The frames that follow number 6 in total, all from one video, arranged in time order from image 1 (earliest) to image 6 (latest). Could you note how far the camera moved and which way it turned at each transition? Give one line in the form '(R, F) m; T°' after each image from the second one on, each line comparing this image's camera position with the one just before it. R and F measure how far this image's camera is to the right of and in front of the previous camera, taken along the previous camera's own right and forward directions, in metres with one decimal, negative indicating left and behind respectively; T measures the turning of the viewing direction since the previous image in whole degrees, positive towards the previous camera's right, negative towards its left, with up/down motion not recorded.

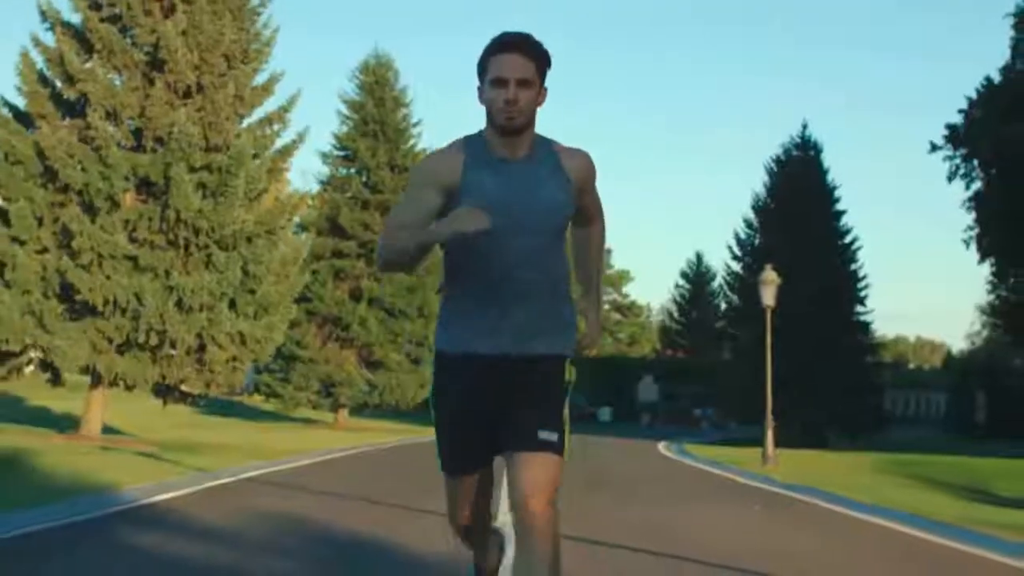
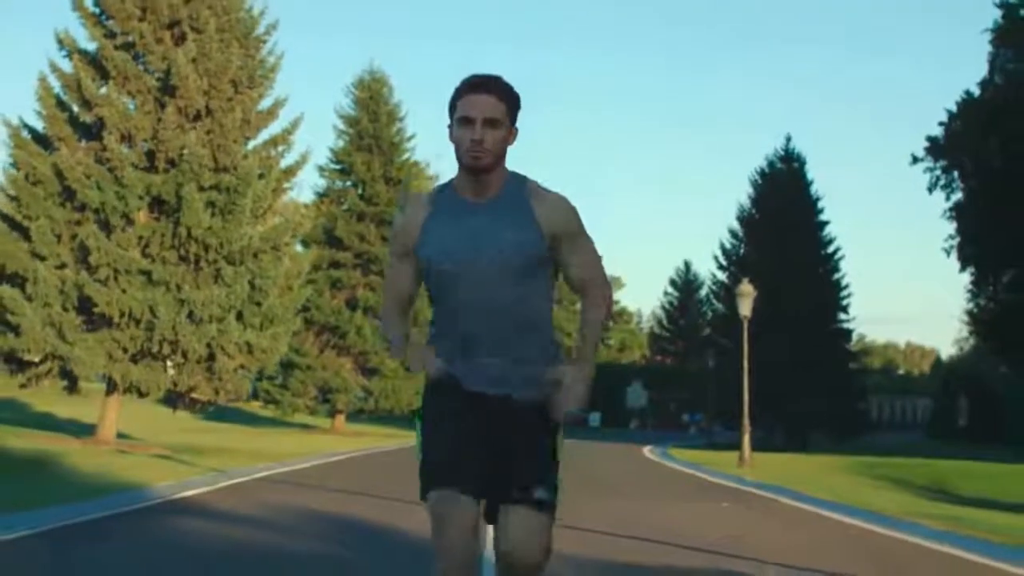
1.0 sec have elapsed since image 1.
(0.0, -1.5) m; 0°
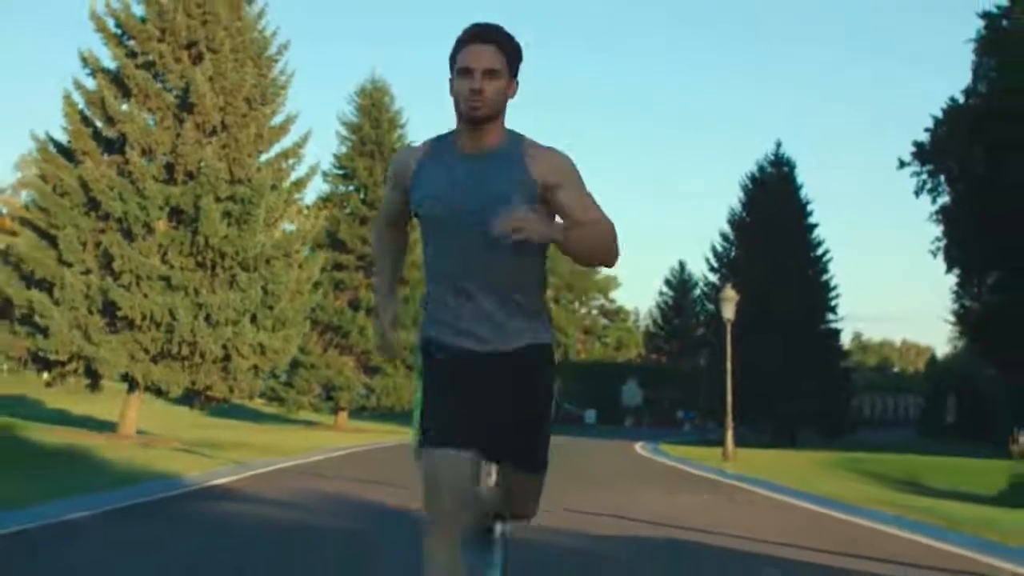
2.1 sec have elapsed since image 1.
(0.0, -1.7) m; 0°
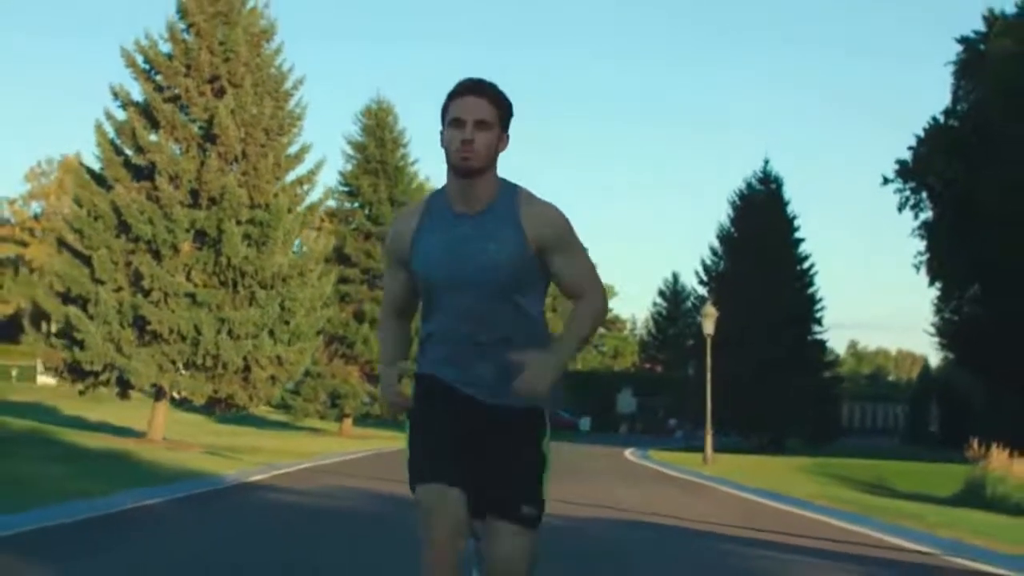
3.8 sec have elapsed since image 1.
(0.0, -2.3) m; 0°
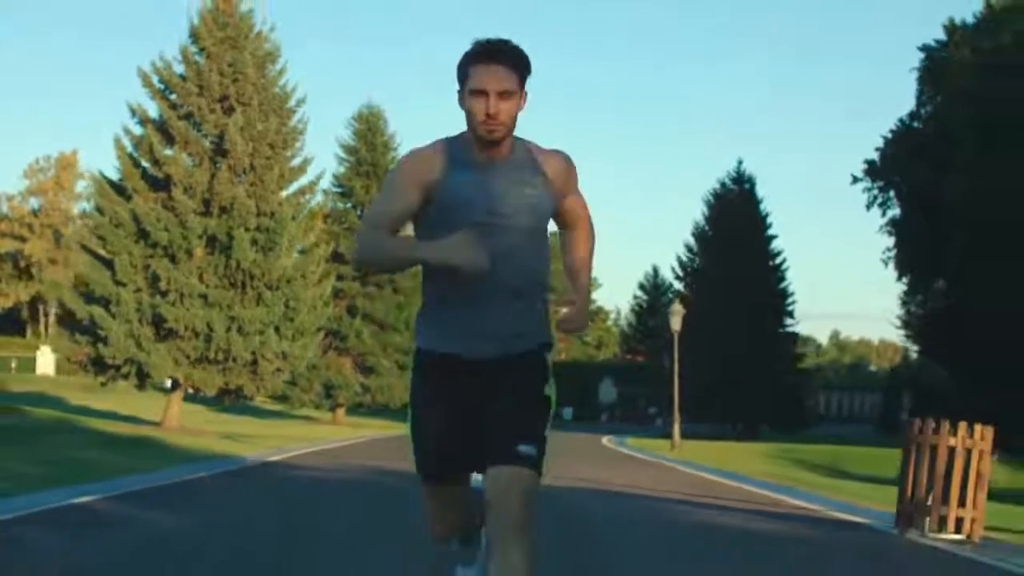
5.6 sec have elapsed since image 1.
(0.0, -2.9) m; +1°
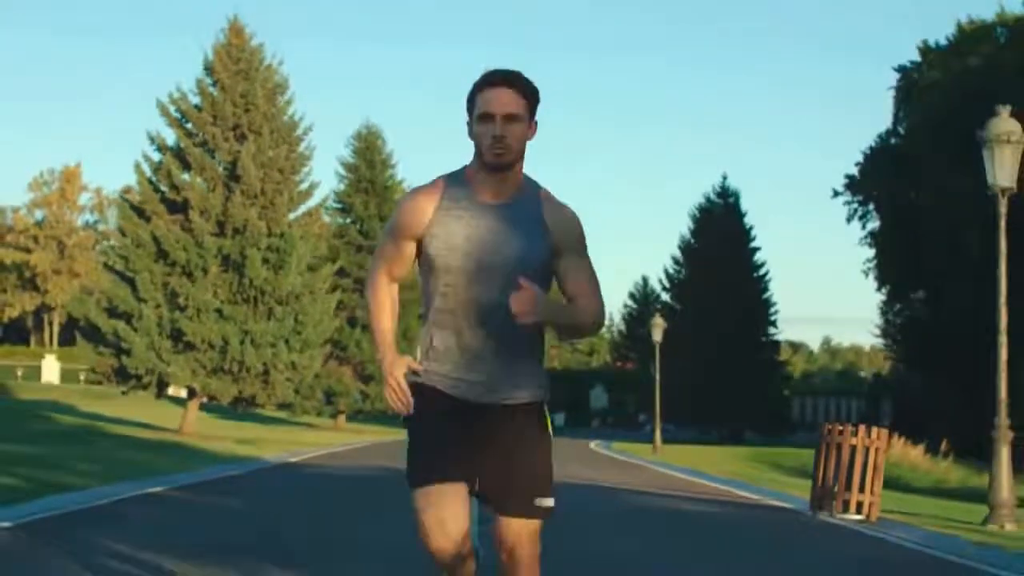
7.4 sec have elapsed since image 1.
(0.0, -2.5) m; 0°
